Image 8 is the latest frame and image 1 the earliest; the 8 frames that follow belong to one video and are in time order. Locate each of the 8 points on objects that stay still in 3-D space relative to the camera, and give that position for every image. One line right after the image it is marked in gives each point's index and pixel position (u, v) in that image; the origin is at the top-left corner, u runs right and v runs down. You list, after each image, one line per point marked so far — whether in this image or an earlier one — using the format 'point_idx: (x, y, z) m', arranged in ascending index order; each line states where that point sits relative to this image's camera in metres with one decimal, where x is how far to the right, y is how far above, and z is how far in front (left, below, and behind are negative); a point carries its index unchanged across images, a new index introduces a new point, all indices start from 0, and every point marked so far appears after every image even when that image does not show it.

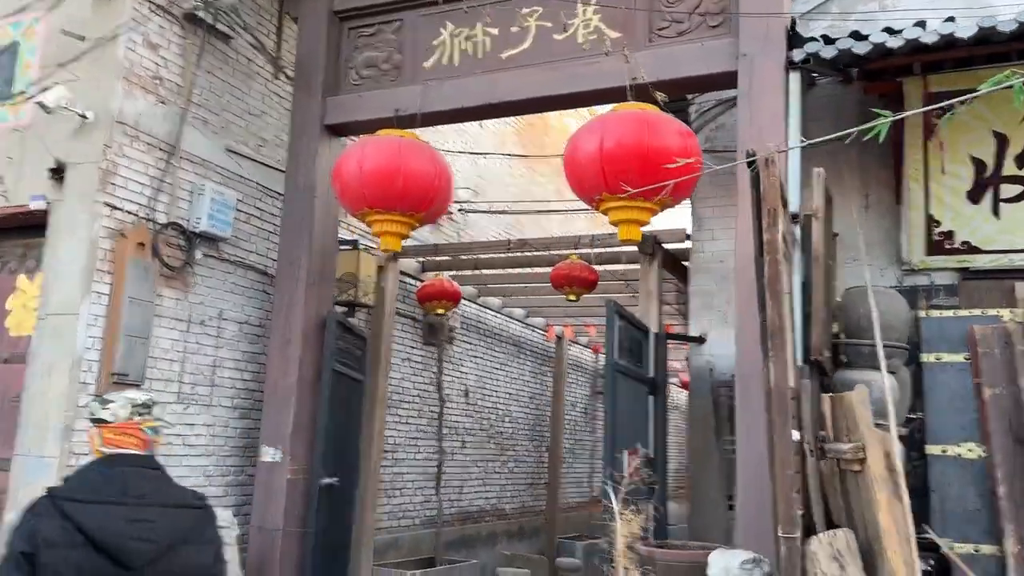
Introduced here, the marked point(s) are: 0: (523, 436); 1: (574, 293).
0: (+0.1, -2.2, +11.4) m
1: (+0.5, 0.0, +6.4) m
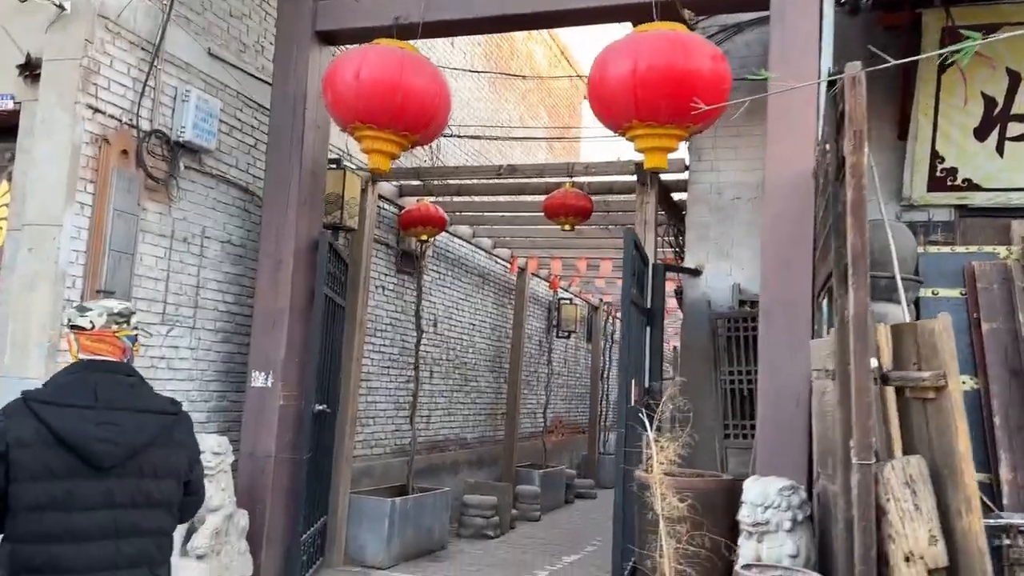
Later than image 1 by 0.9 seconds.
0: (-0.4, -1.2, +11.4) m
1: (+0.5, +0.5, +6.2) m
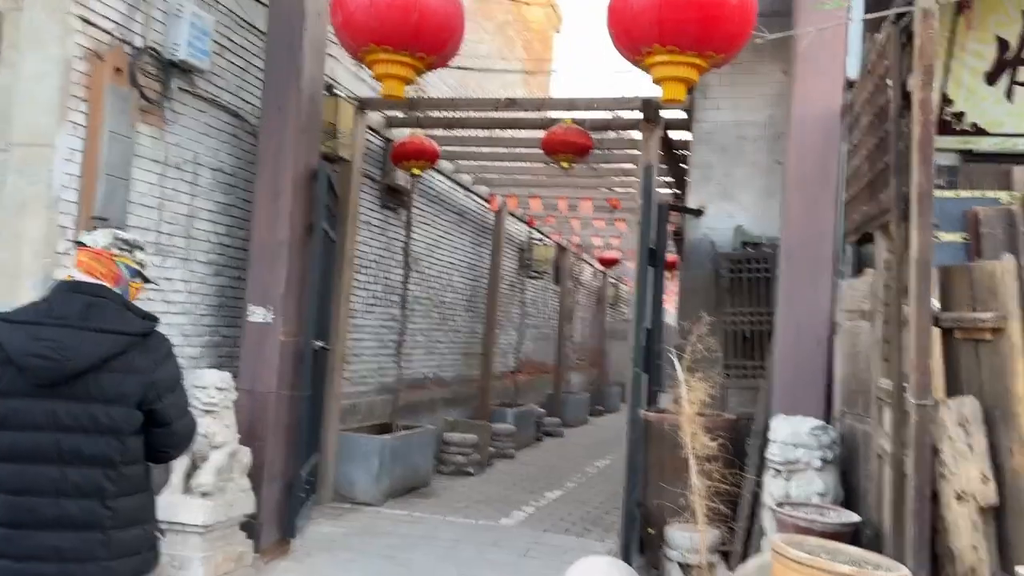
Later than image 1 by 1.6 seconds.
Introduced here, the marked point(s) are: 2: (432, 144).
0: (-0.8, -0.3, +11.3) m
1: (+0.4, +1.0, +6.1) m
2: (-0.7, +1.2, +6.5) m
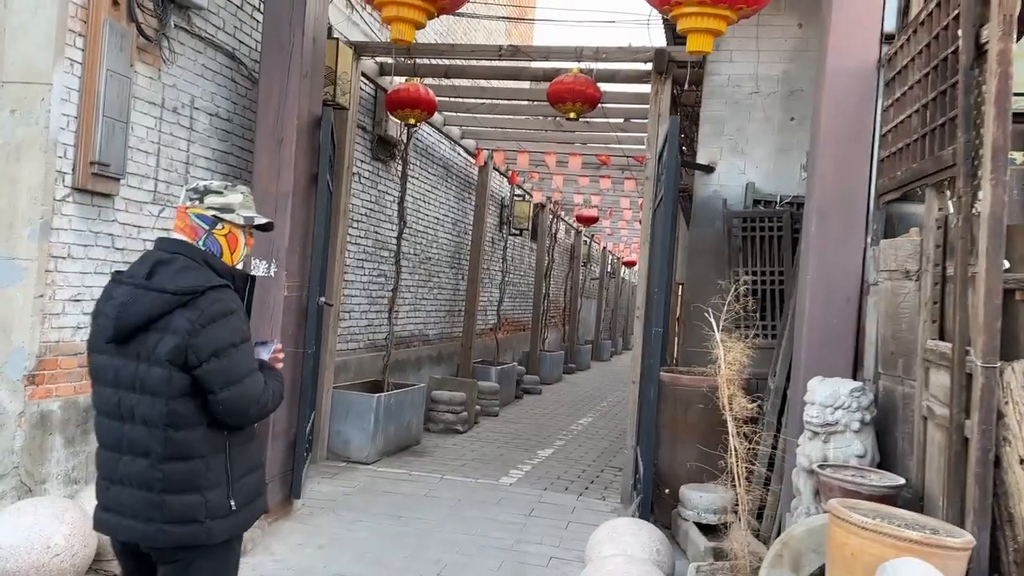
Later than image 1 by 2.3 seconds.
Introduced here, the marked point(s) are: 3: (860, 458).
0: (-1.0, +0.4, +11.1) m
1: (+0.5, +1.4, +5.9) m
2: (-0.7, +1.6, +6.2) m
3: (+1.5, -0.7, +3.2) m
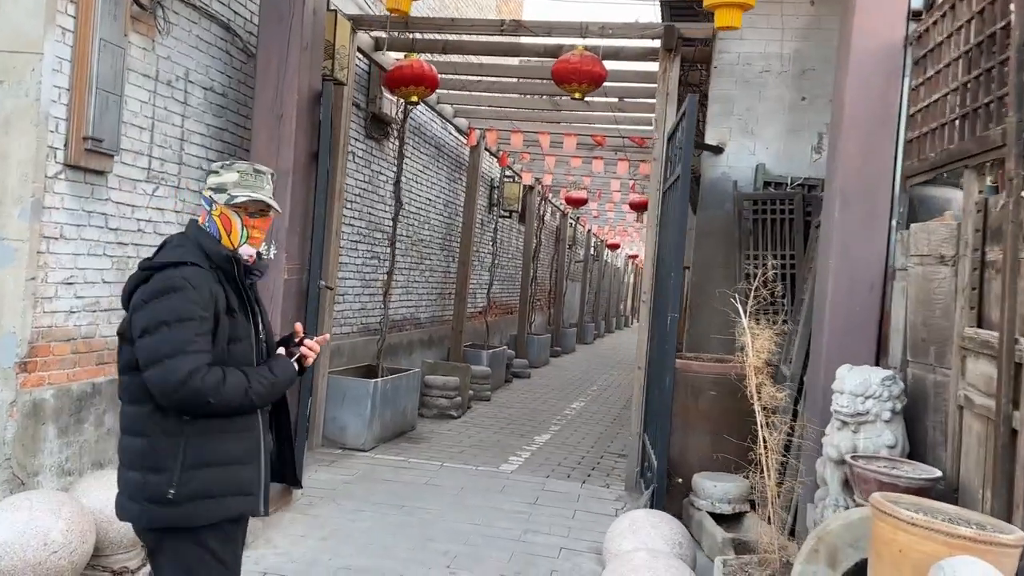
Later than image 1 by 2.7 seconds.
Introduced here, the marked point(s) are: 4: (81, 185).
0: (-1.1, +0.6, +10.9) m
1: (+0.5, +1.5, +5.7) m
2: (-0.6, +1.7, +6.0) m
3: (+1.6, -0.7, +3.1) m
4: (-2.0, +0.5, +3.6) m
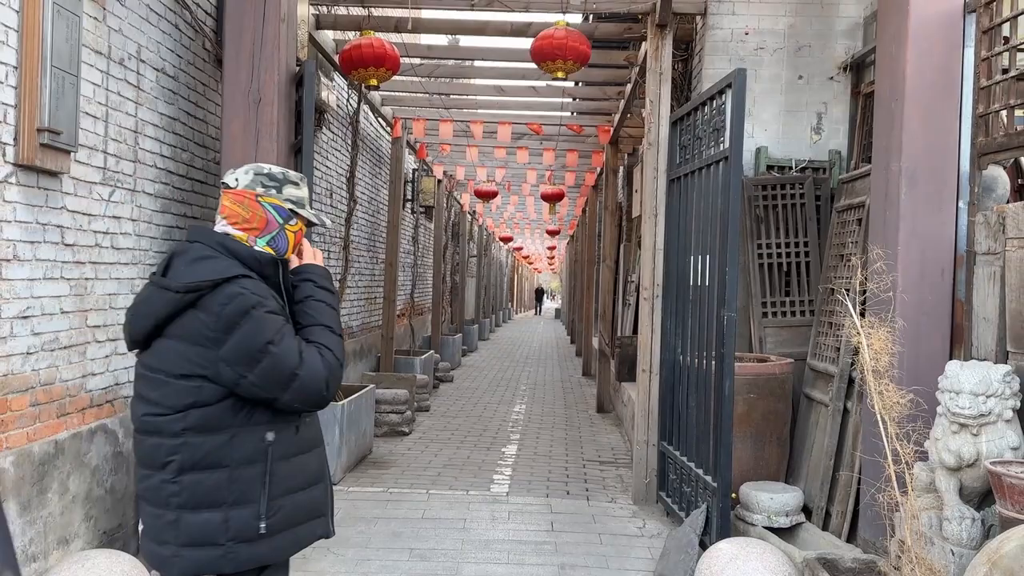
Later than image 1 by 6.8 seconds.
0: (-2.0, +0.5, +10.1) m
1: (+0.4, +1.5, +5.3) m
2: (-0.8, +1.7, +5.4) m
3: (+1.9, -0.6, +2.9) m
4: (-1.7, +0.4, +2.8) m
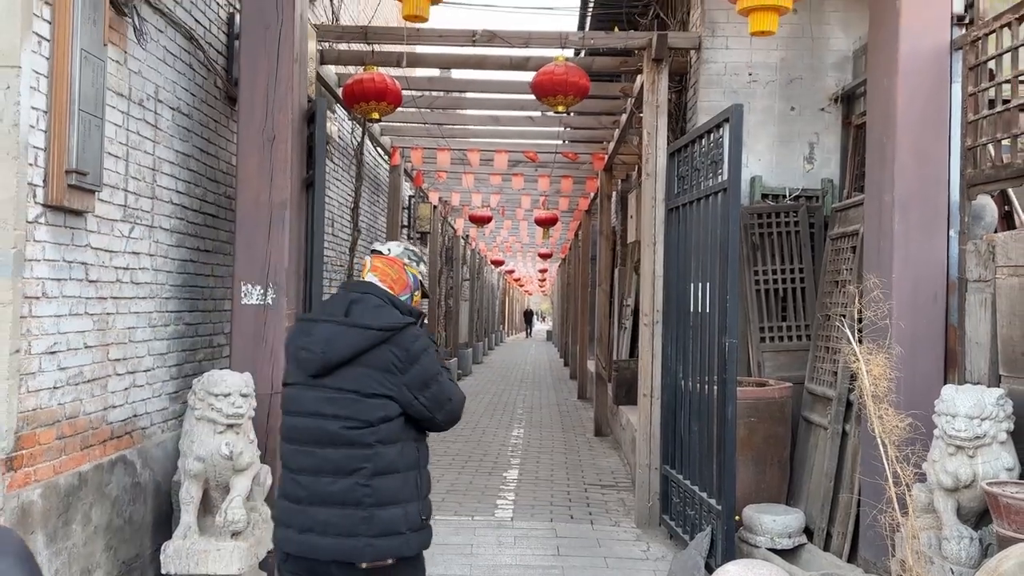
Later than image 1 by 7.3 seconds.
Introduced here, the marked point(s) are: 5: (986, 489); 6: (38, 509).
0: (-2.0, +0.2, +10.2) m
1: (+0.4, +1.3, +5.4) m
2: (-0.8, +1.5, +5.5) m
3: (+2.0, -0.7, +3.0) m
4: (-1.7, +0.2, +2.9) m
5: (+1.8, -0.8, +2.8) m
6: (-1.6, -0.8, +2.6) m
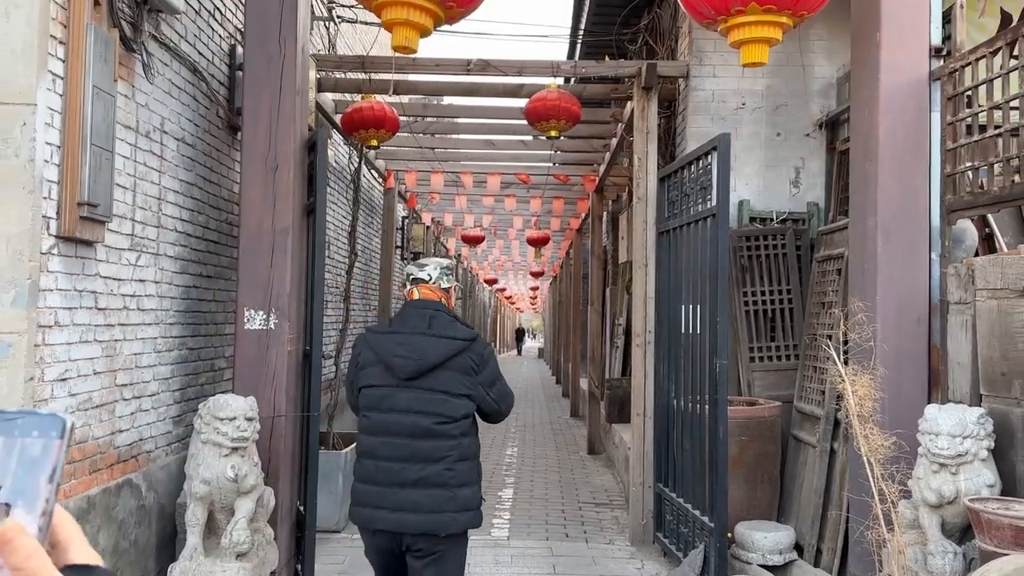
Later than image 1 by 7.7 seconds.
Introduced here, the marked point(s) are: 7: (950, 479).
0: (-2.1, -0.1, +10.3) m
1: (+0.3, +1.2, +5.5) m
2: (-0.9, +1.3, +5.6) m
3: (+2.0, -0.8, +3.1) m
4: (-1.7, +0.1, +2.9) m
5: (+1.8, -0.9, +2.9) m
6: (-1.6, -0.9, +2.7) m
7: (+1.8, -0.8, +3.1) m
